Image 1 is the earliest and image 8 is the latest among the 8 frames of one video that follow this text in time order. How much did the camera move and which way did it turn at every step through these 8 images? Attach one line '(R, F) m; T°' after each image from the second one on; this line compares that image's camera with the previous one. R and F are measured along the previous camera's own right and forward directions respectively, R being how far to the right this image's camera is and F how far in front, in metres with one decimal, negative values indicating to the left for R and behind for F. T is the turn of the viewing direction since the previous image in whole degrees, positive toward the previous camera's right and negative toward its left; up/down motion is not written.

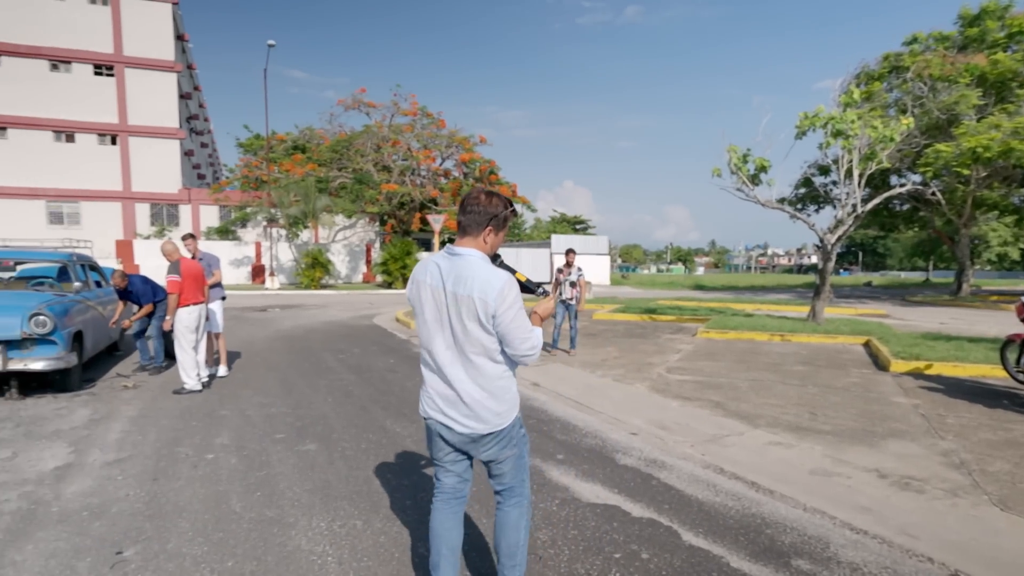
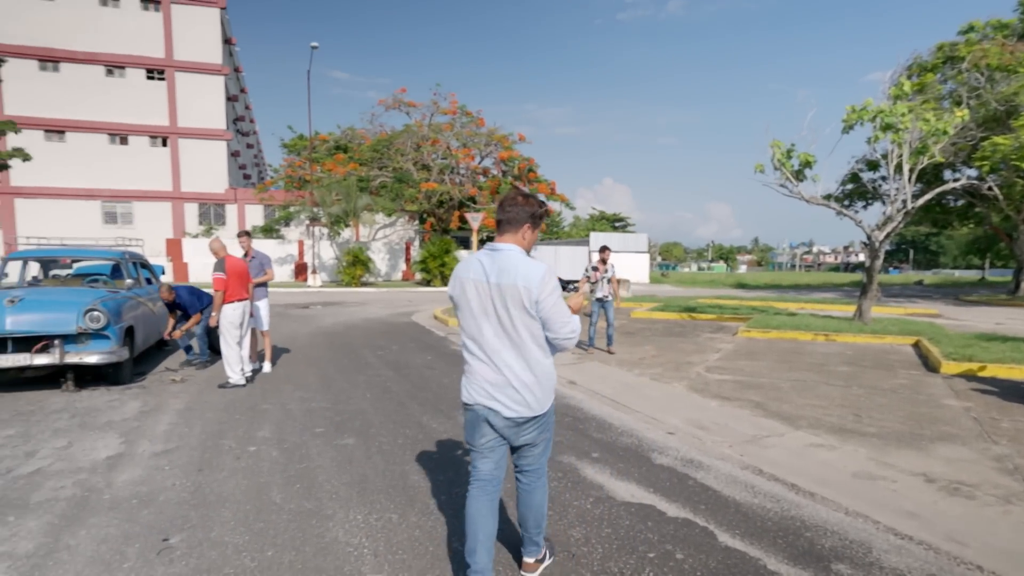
(0.0, 0.0) m; -3°
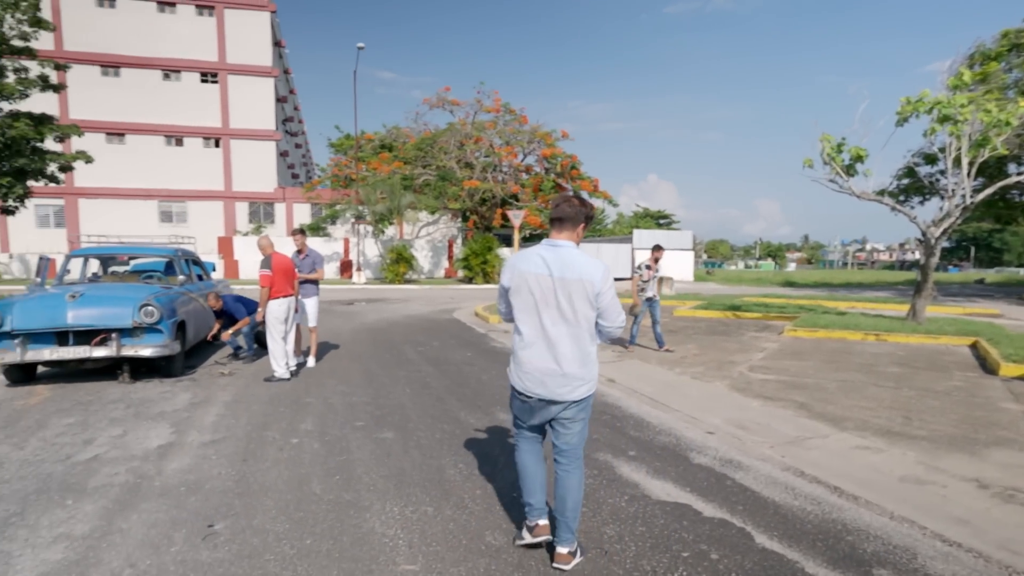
(0.0, 0.0) m; -4°
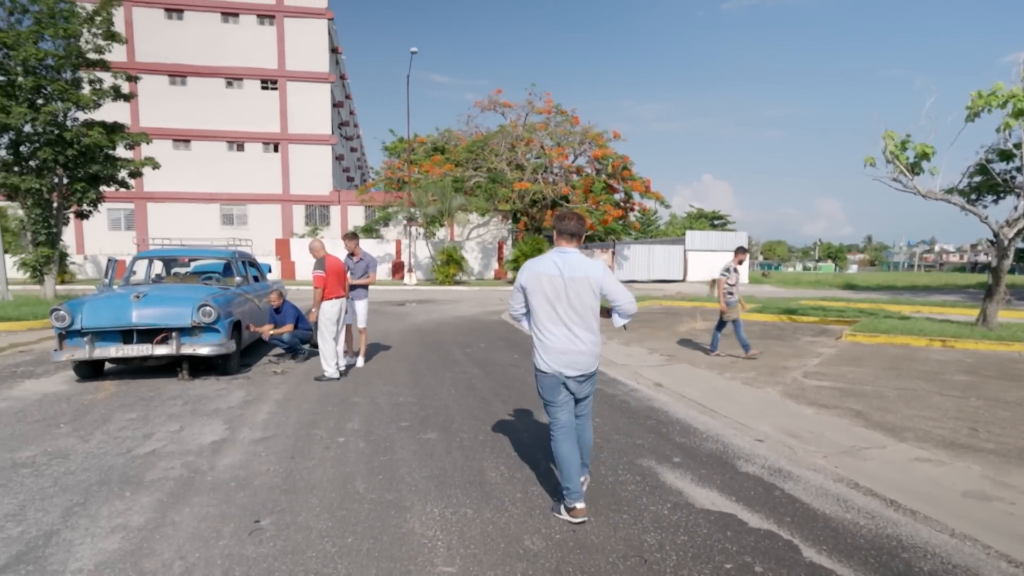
(+0.1, 0.0) m; -4°
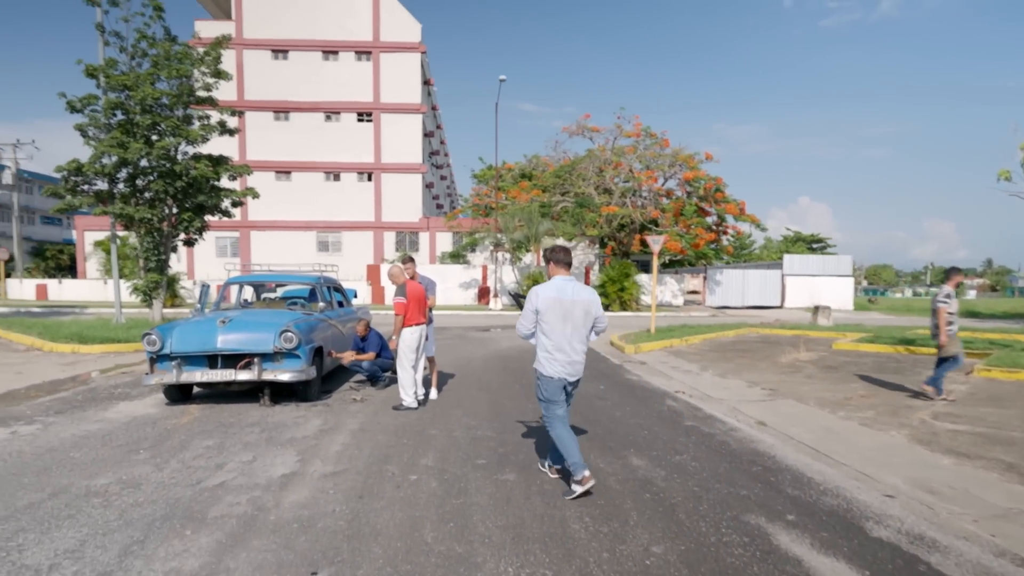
(0.0, +0.4) m; -8°
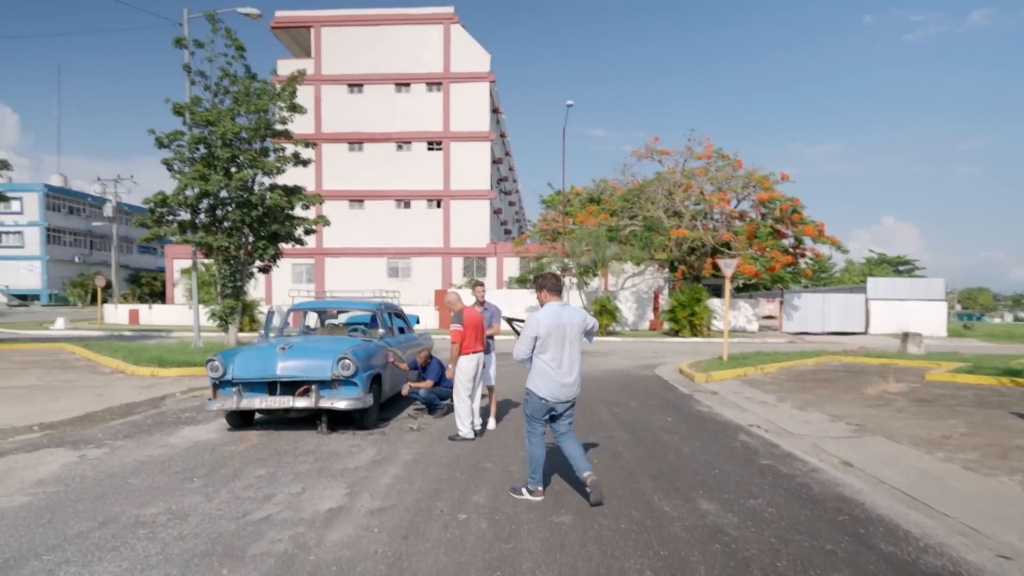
(+0.1, +0.3) m; -6°
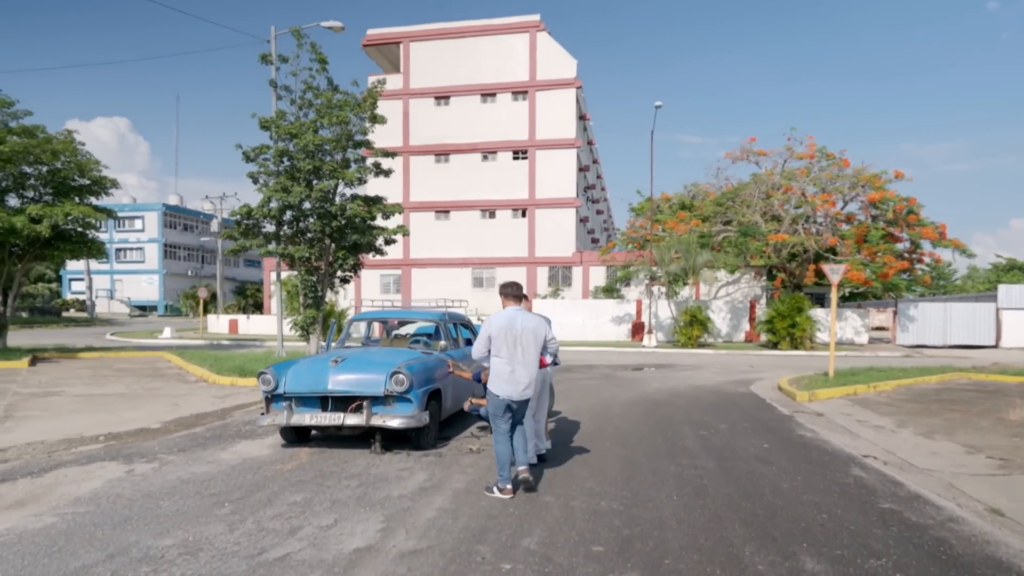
(+0.2, +0.8) m; -8°
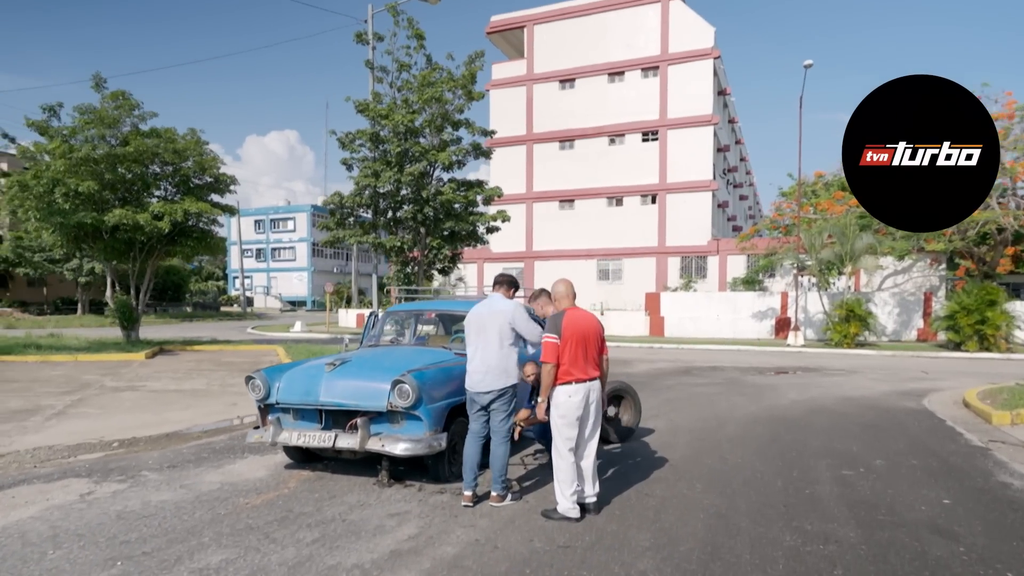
(+0.8, +2.0) m; -12°
